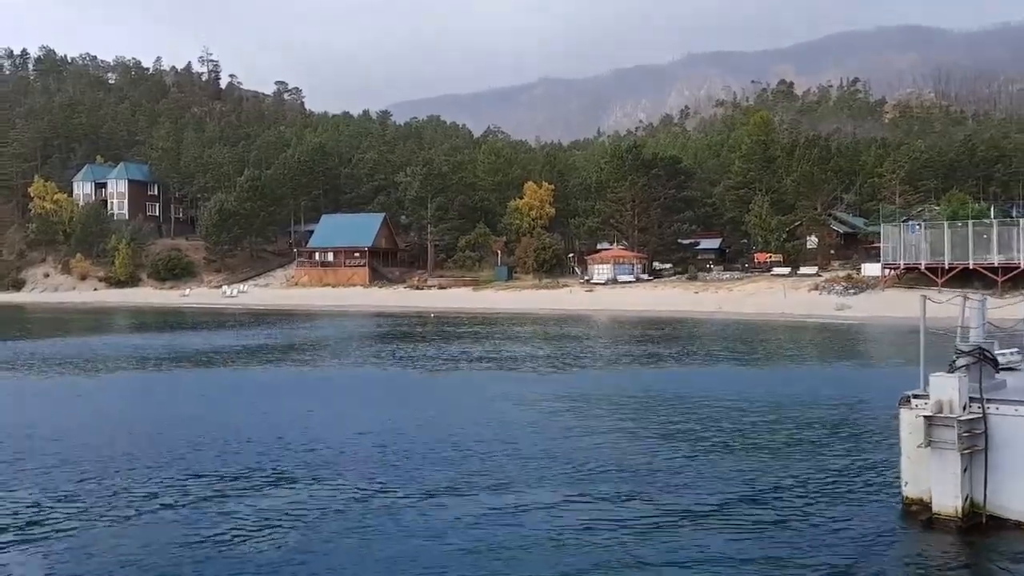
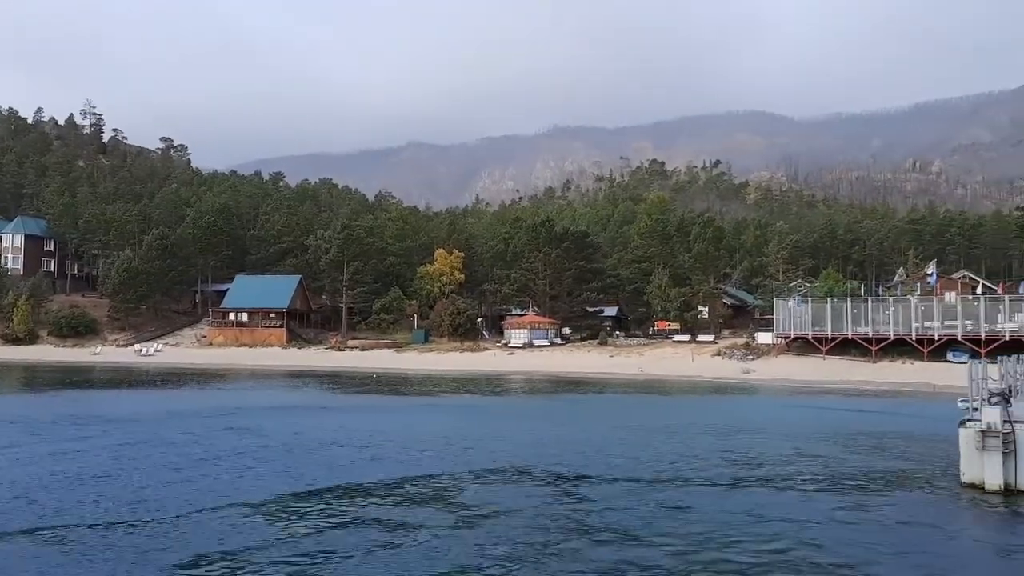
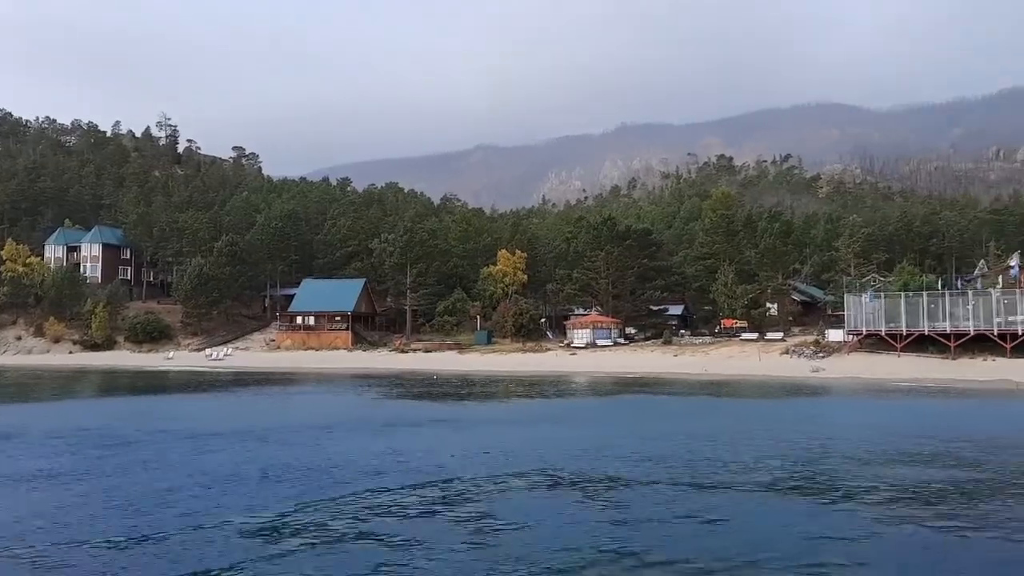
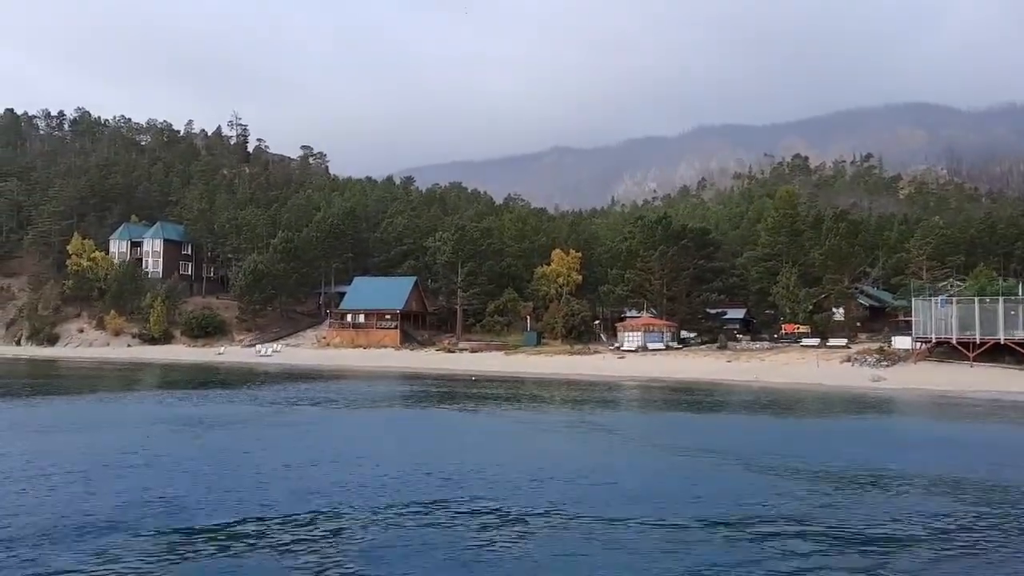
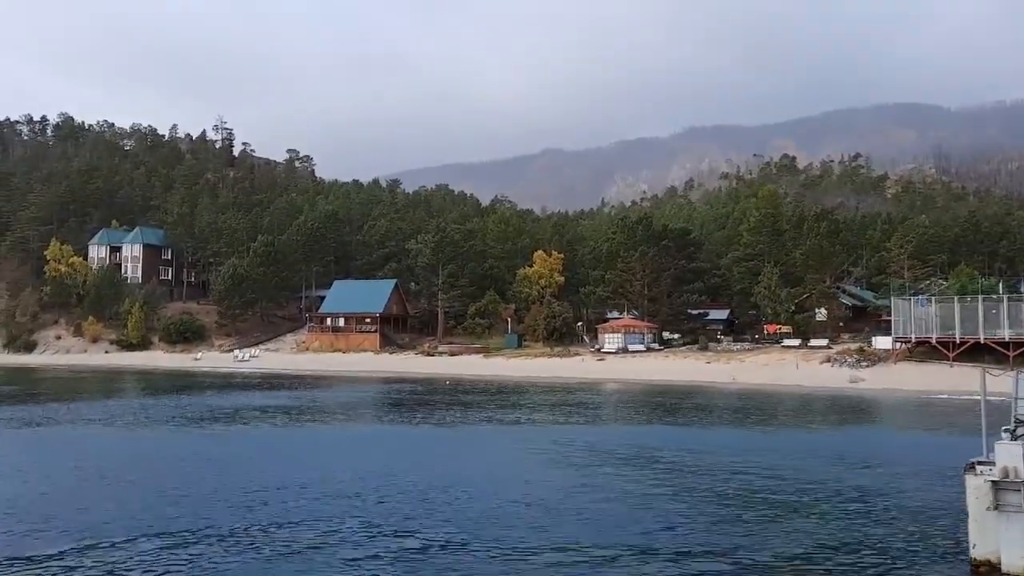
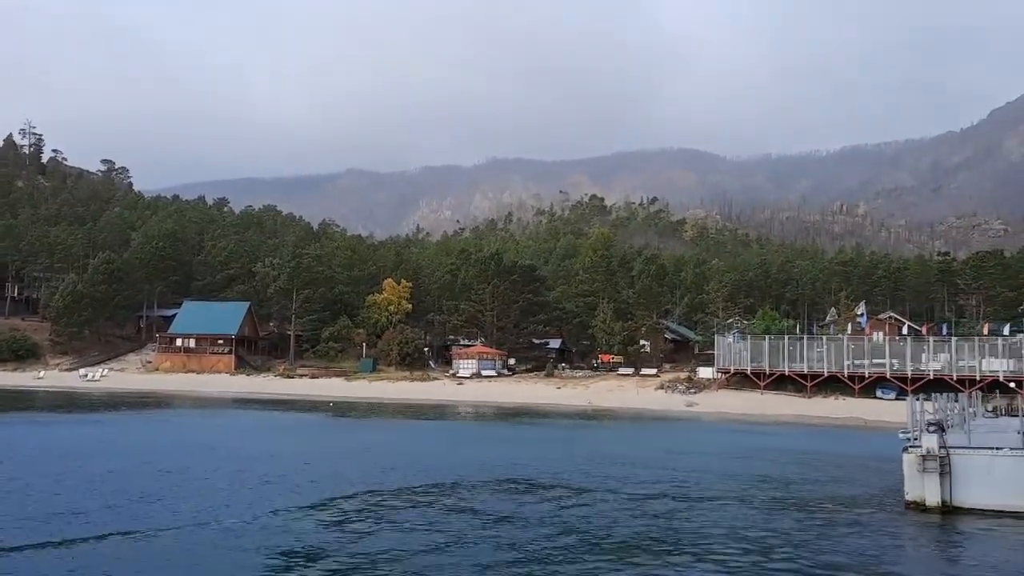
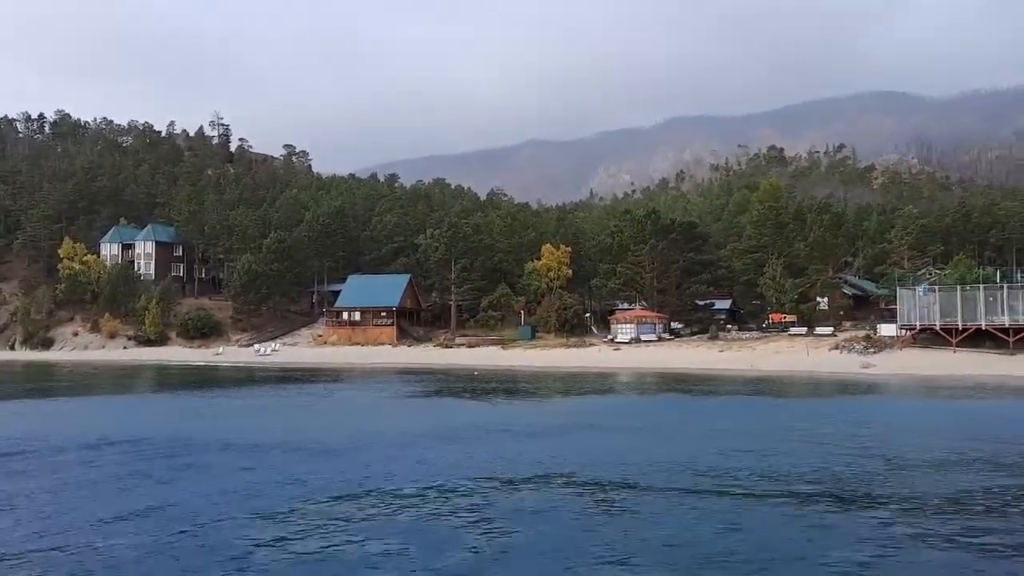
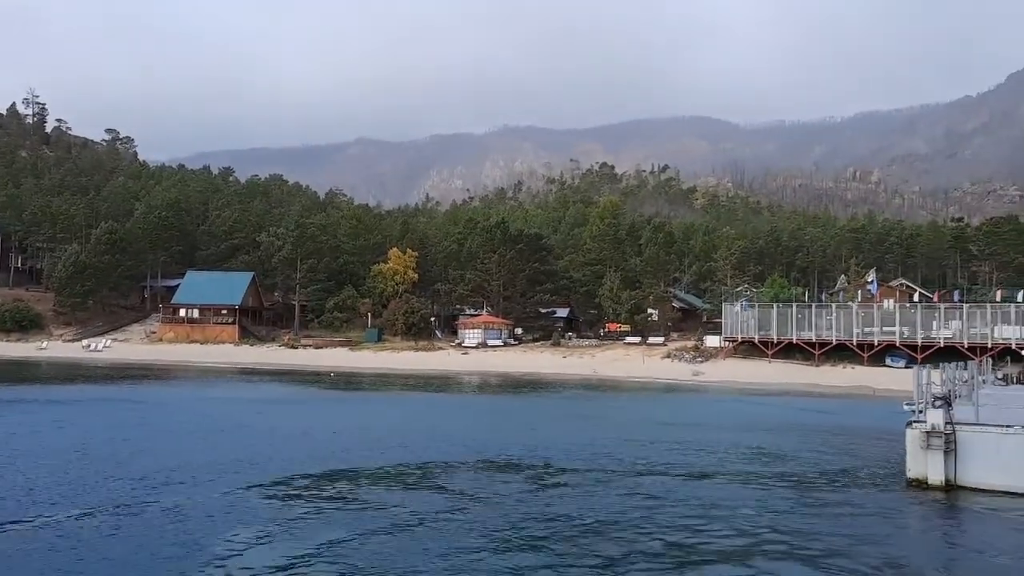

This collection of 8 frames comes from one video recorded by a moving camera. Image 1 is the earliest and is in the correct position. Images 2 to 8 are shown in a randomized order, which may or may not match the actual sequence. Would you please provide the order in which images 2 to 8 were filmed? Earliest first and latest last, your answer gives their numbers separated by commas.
5, 4, 7, 3, 2, 8, 6
